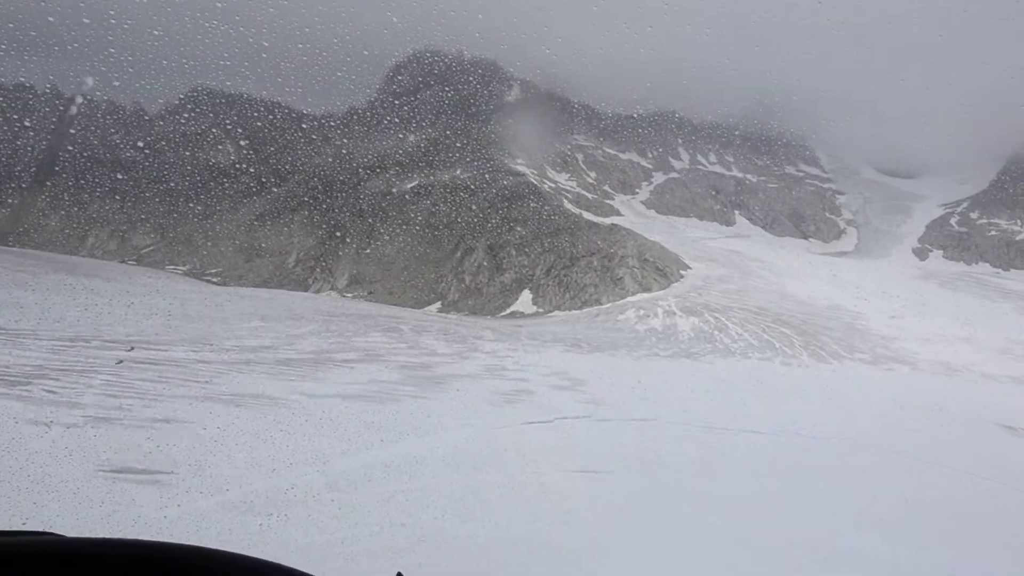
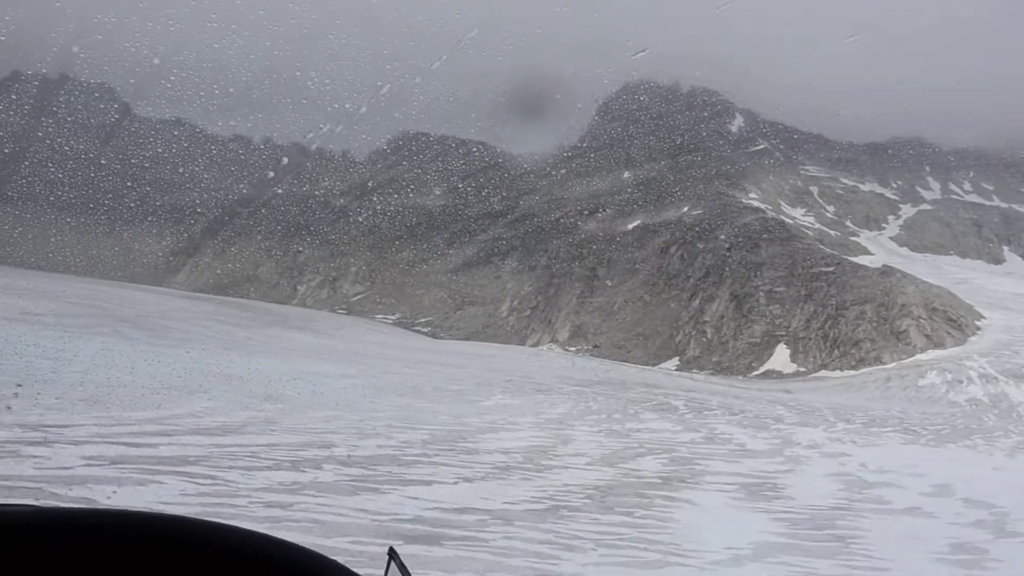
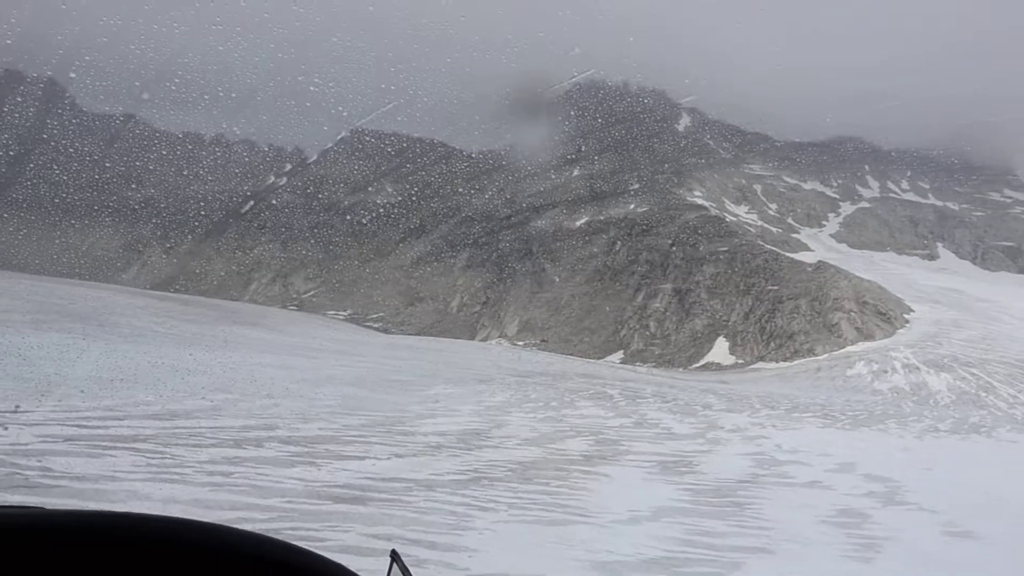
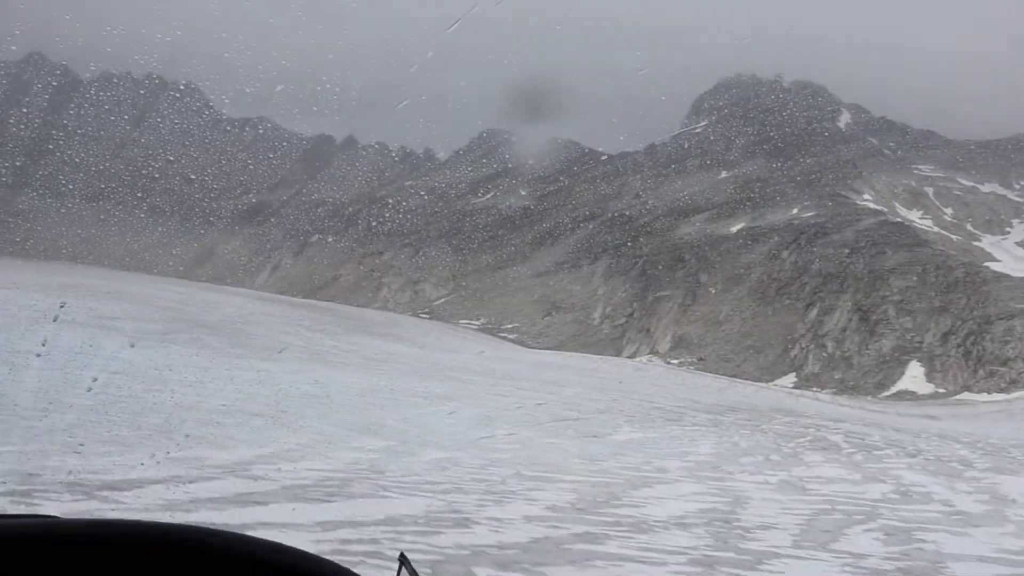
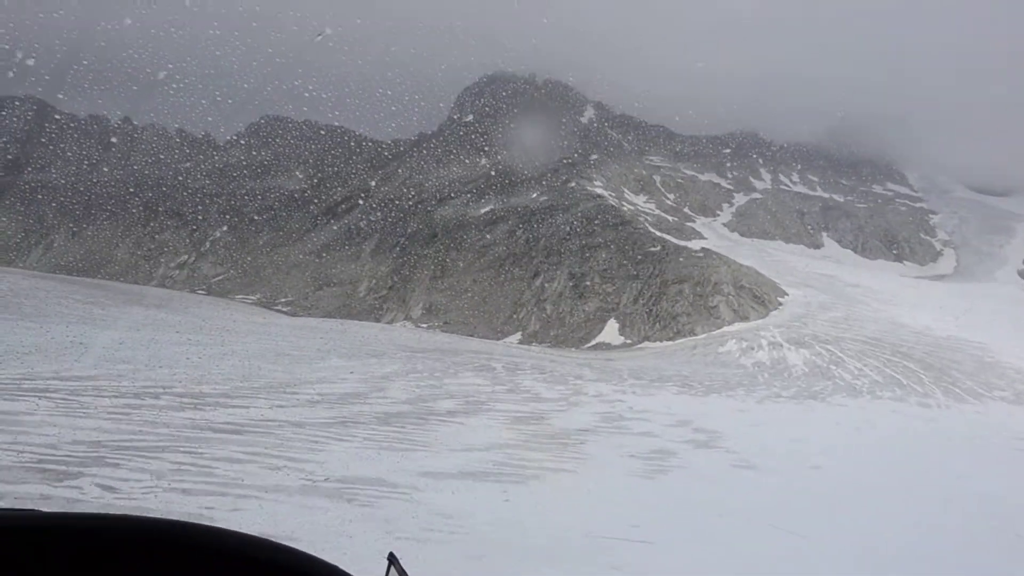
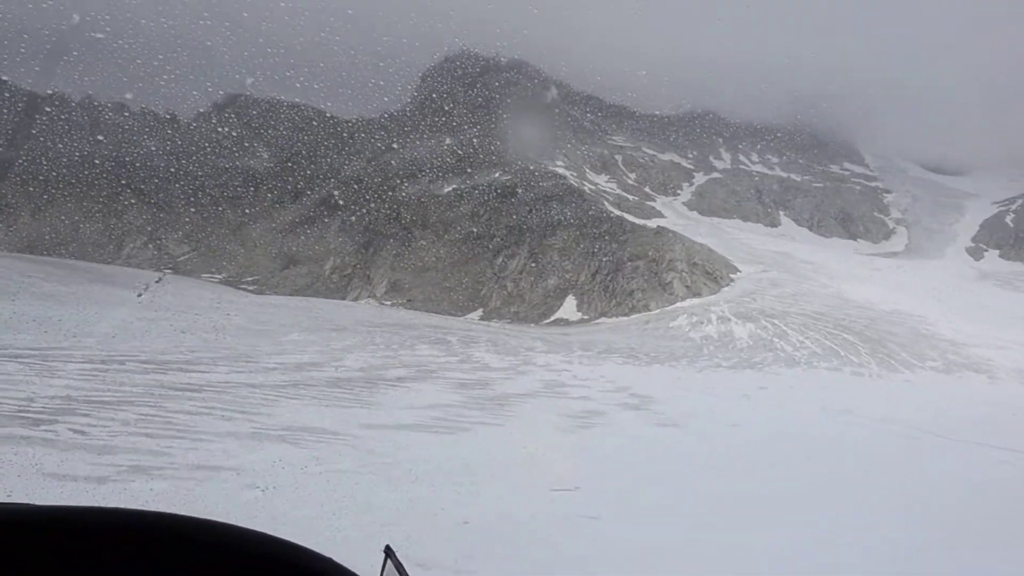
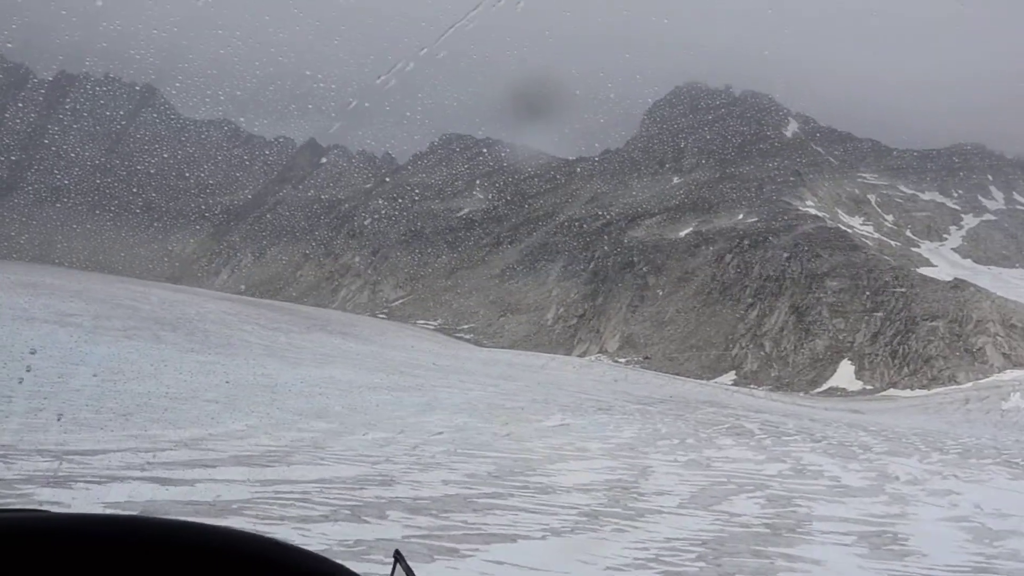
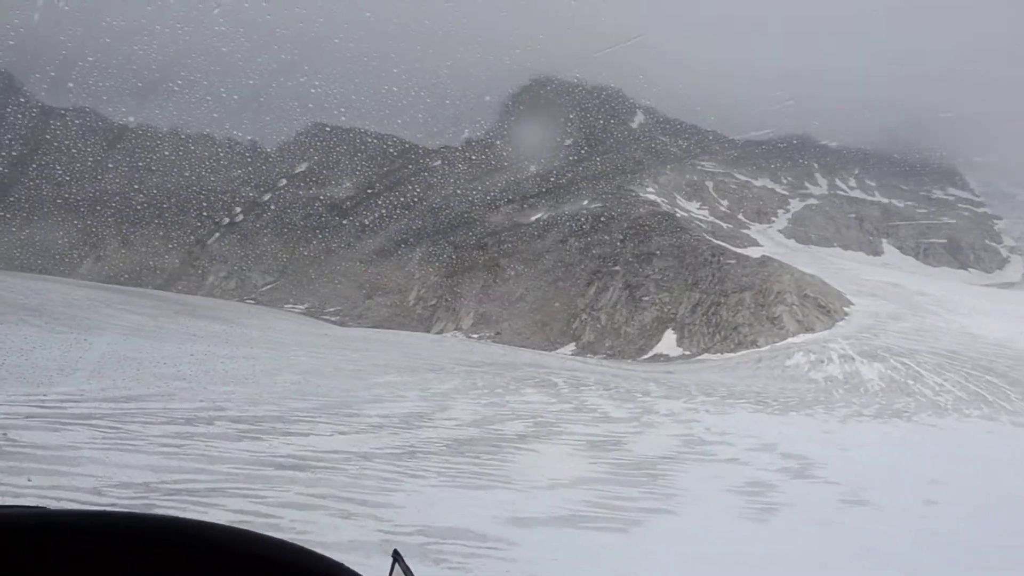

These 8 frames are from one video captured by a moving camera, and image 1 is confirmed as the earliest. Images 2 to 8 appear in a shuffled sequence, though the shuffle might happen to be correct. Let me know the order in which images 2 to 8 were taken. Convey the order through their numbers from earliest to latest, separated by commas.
6, 5, 8, 3, 2, 7, 4
